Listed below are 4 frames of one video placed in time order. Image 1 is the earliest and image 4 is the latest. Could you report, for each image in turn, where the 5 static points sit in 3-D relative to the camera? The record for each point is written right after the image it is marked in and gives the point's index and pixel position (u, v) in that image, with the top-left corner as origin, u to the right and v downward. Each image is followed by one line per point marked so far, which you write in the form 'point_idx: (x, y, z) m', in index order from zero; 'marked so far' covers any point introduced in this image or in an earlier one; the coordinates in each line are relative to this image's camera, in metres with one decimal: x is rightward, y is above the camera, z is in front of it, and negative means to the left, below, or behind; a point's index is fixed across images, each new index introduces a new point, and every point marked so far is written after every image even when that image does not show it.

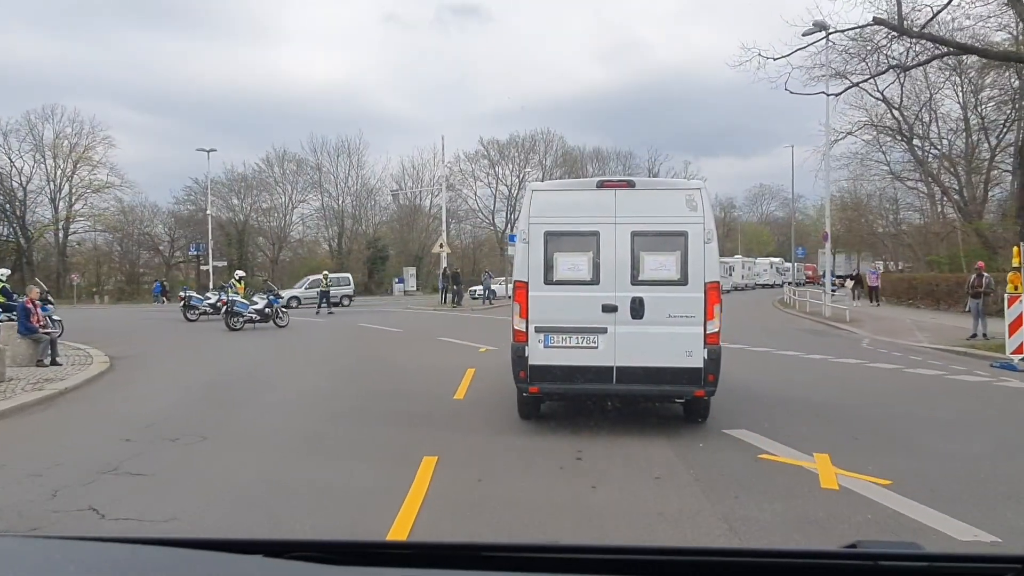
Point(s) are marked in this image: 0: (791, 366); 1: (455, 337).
0: (+5.2, -1.3, +14.8) m
1: (-1.6, -1.2, +19.2) m
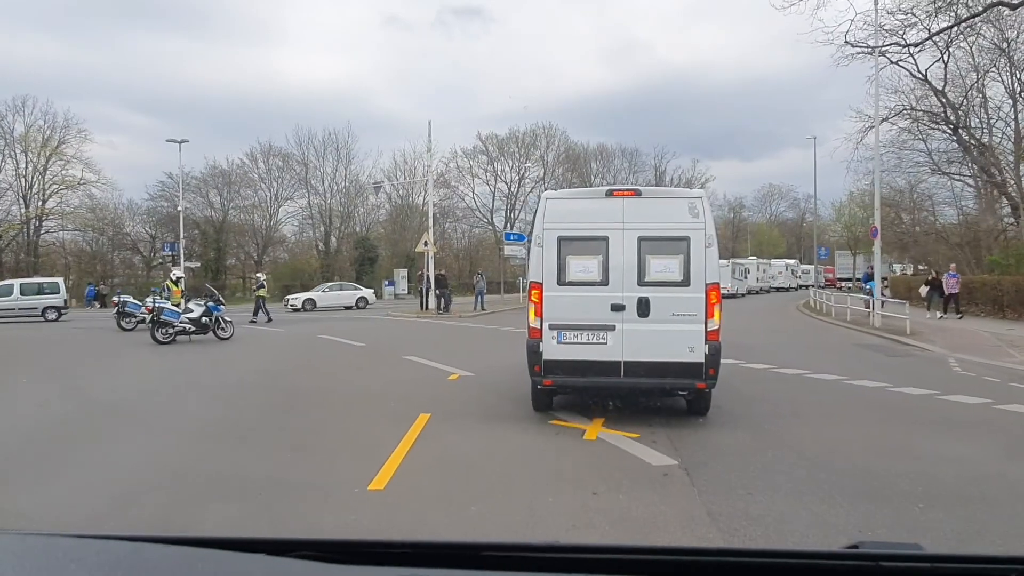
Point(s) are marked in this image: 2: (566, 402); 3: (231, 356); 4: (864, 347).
0: (+5.2, -1.4, +13.9) m
1: (-1.6, -1.2, +18.3) m
2: (+0.7, -1.5, +10.2) m
3: (-5.8, -1.4, +16.0) m
4: (+7.9, -1.3, +17.9) m
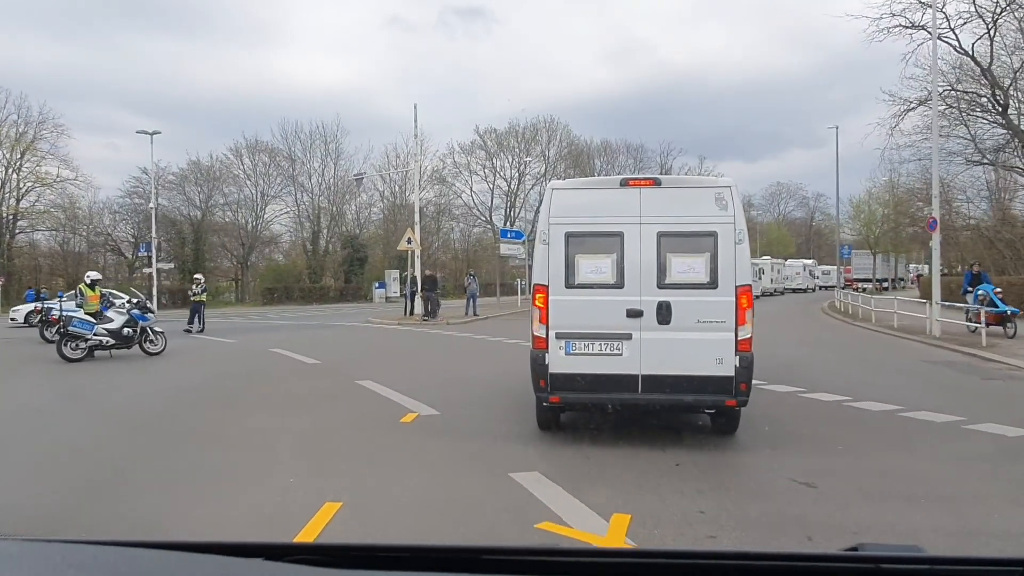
0: (+5.1, -1.4, +13.1) m
1: (-1.6, -1.3, +17.5) m
2: (+0.7, -1.5, +9.5) m
3: (-5.8, -1.4, +15.2) m
4: (+7.9, -1.3, +17.1) m
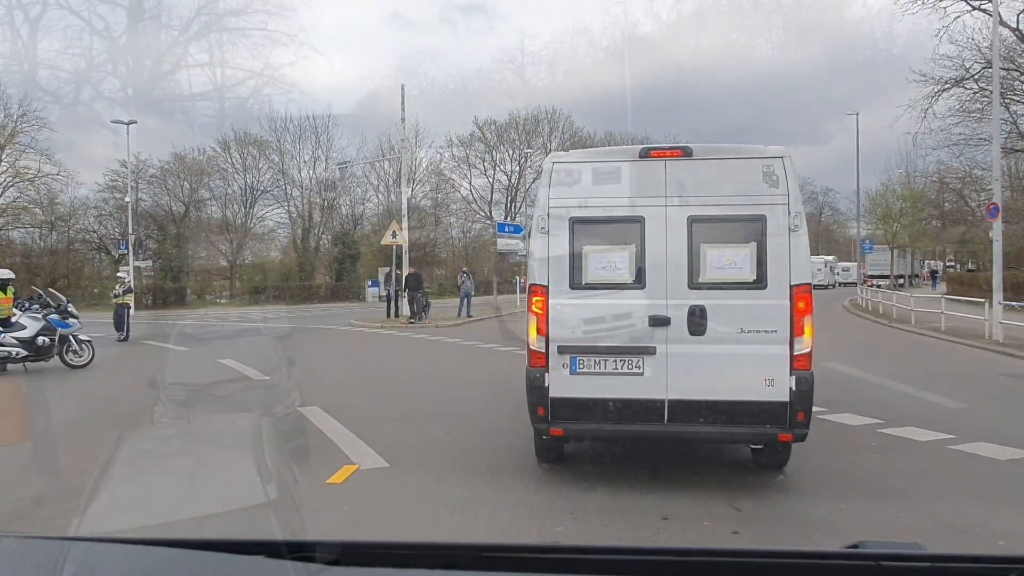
0: (+5.2, -1.4, +12.5) m
1: (-1.5, -1.2, +17.0) m
2: (+0.7, -1.5, +8.9) m
3: (-5.7, -1.4, +14.7) m
4: (+8.0, -1.2, +16.5) m
